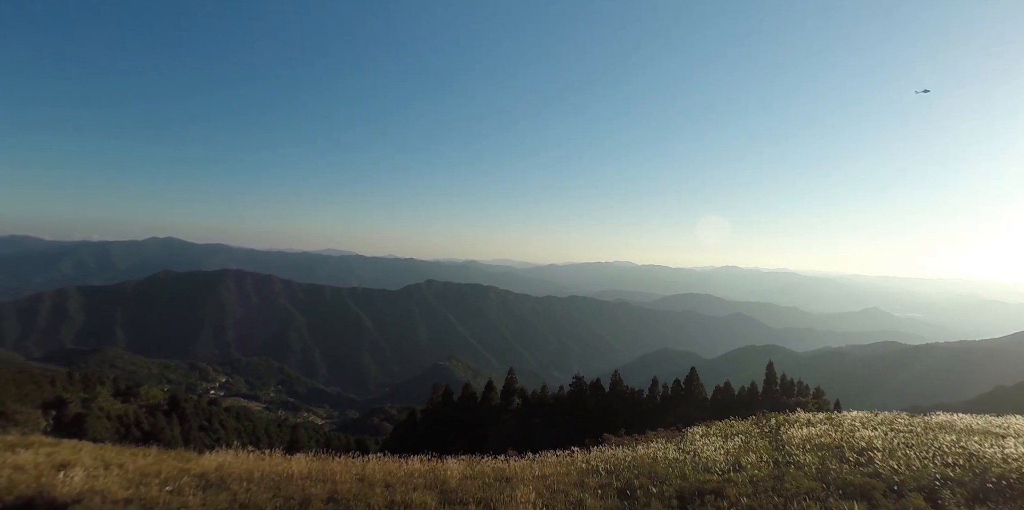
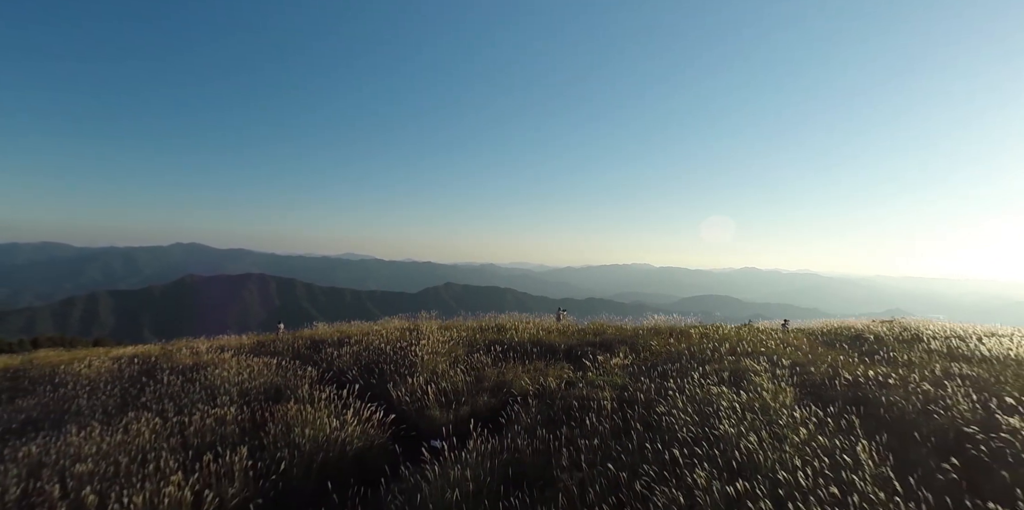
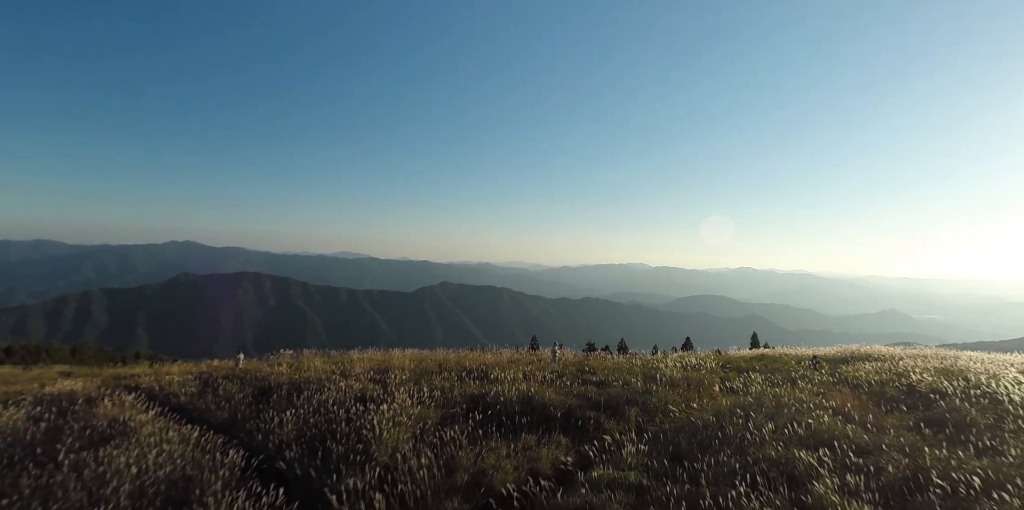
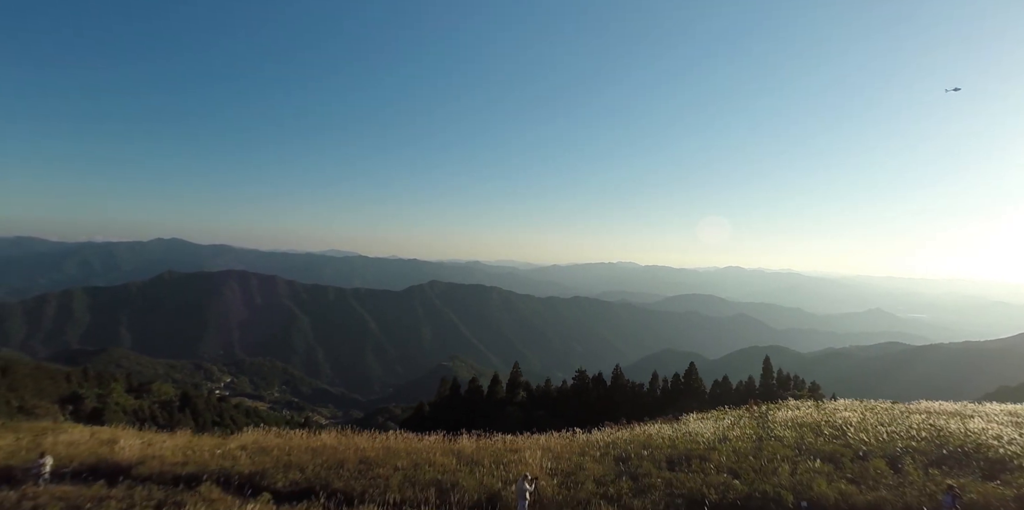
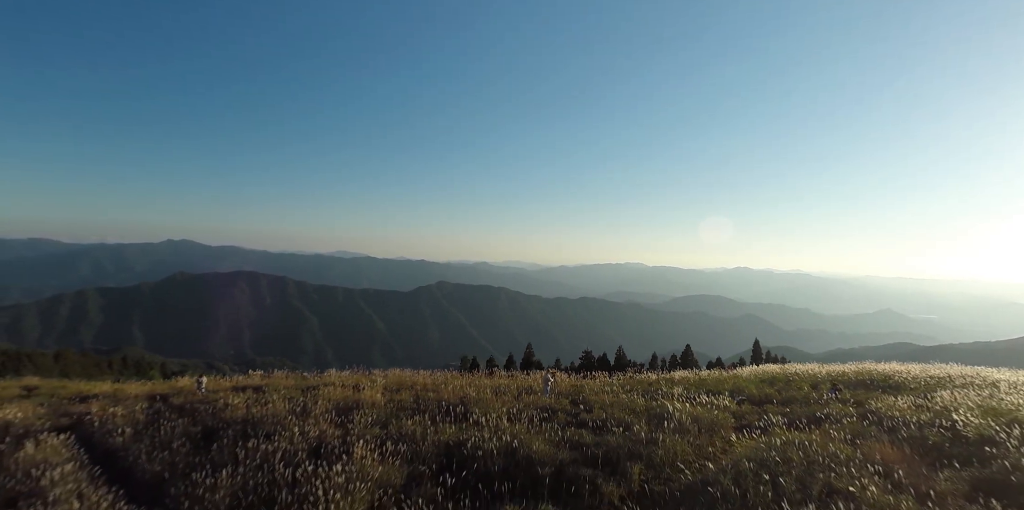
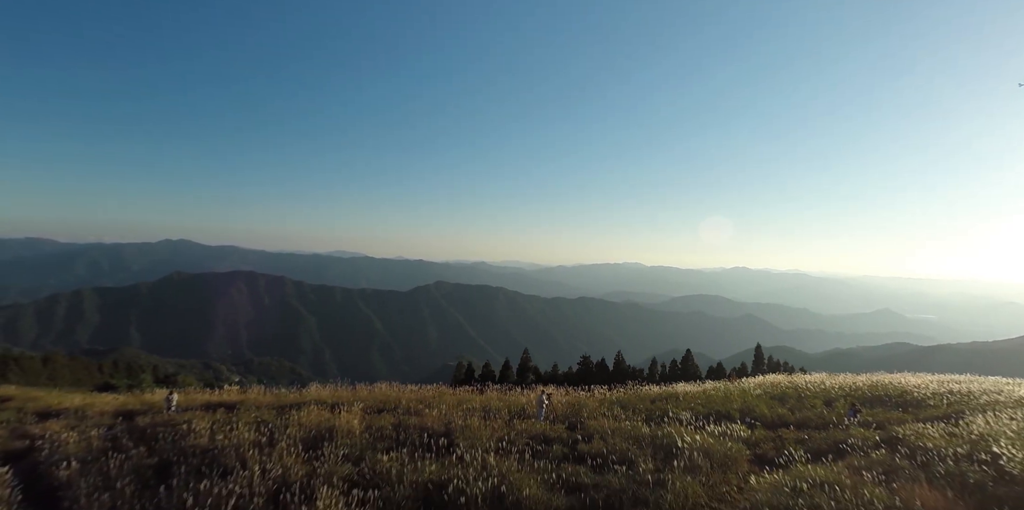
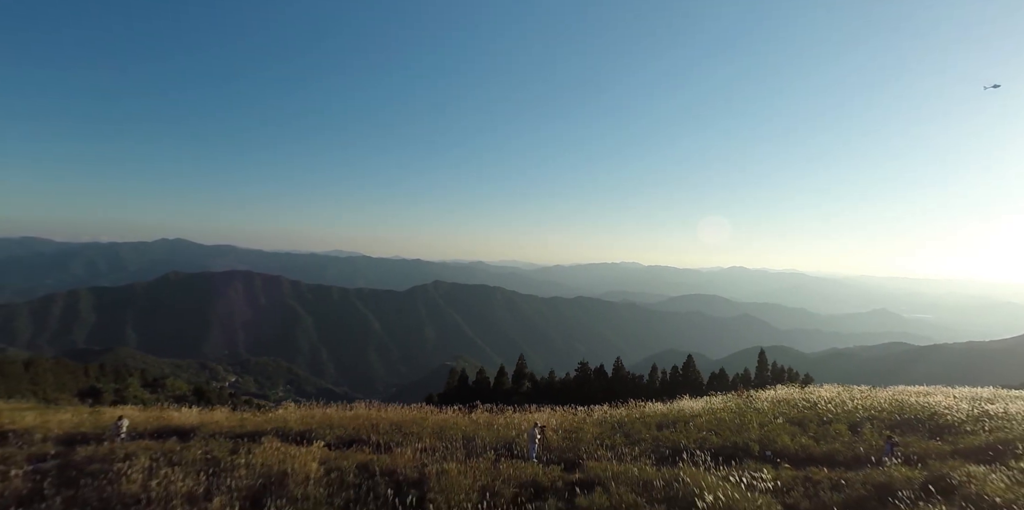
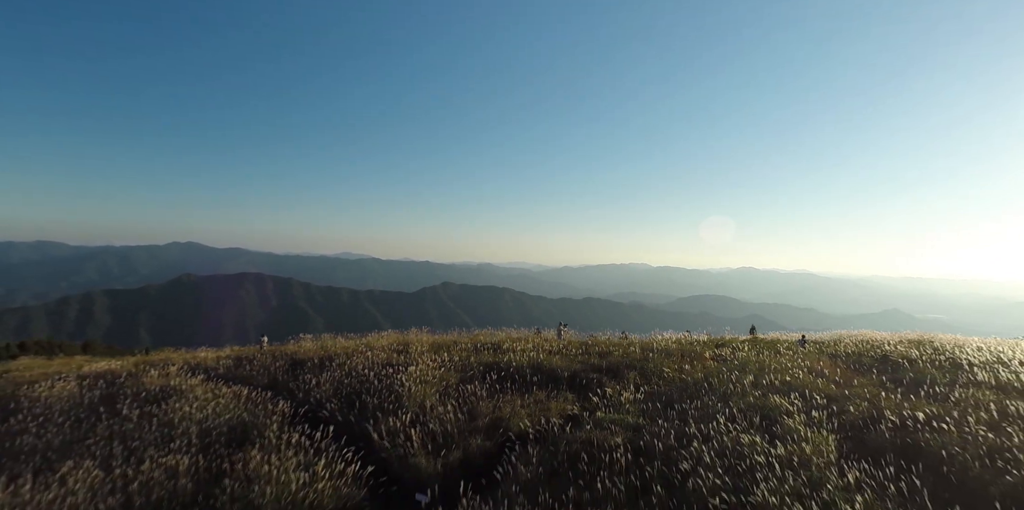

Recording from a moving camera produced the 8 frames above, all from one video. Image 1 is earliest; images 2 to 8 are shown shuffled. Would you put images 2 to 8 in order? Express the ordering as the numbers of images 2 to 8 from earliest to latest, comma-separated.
4, 7, 6, 5, 3, 8, 2
